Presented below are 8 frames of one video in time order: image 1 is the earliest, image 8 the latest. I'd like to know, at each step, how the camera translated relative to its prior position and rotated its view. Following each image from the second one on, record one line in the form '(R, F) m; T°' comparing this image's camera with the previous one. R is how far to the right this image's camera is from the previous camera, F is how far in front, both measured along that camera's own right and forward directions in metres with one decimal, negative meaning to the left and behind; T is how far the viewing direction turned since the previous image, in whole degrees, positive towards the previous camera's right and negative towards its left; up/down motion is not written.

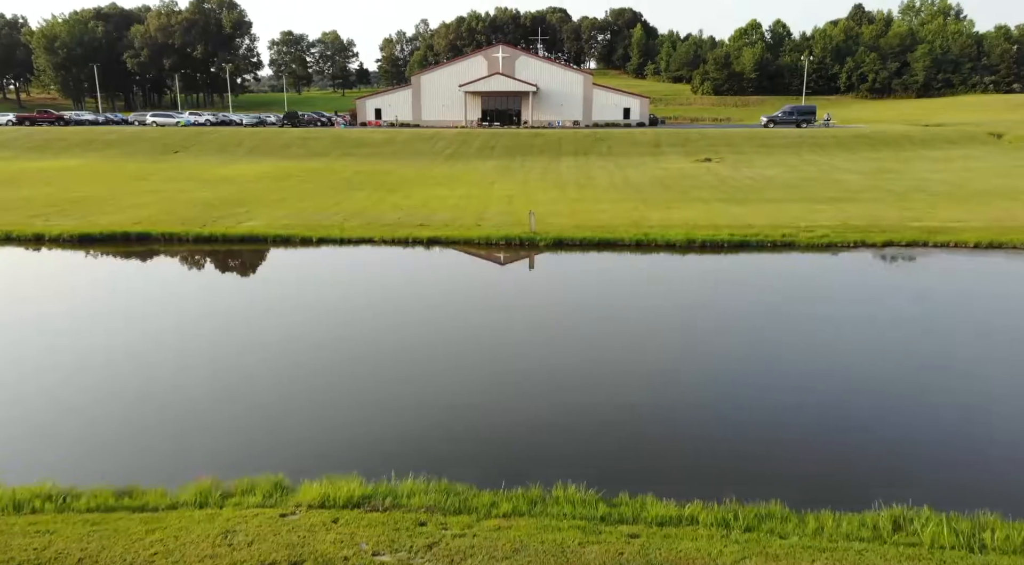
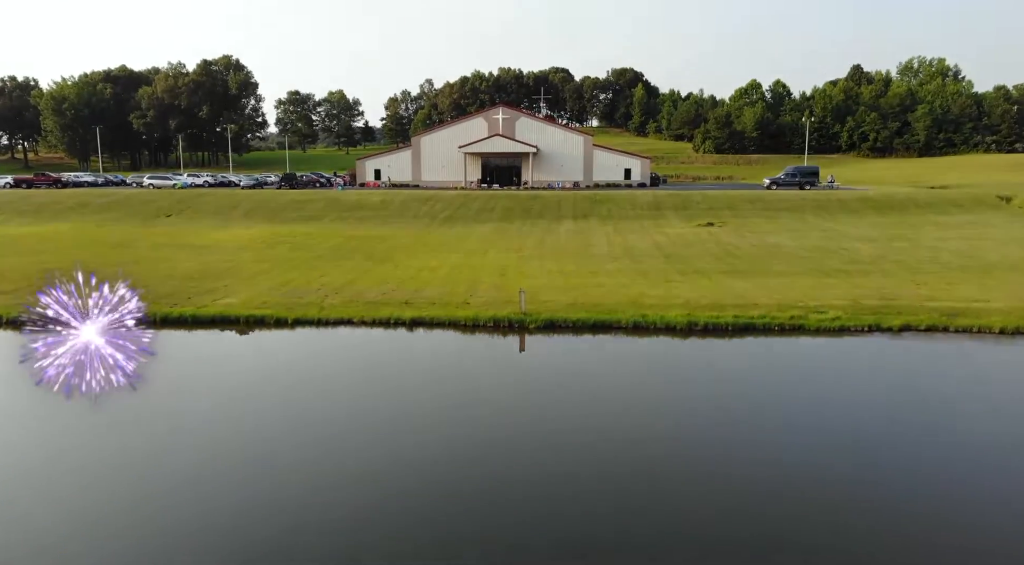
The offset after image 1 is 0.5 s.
(+0.3, +1.1) m; 0°
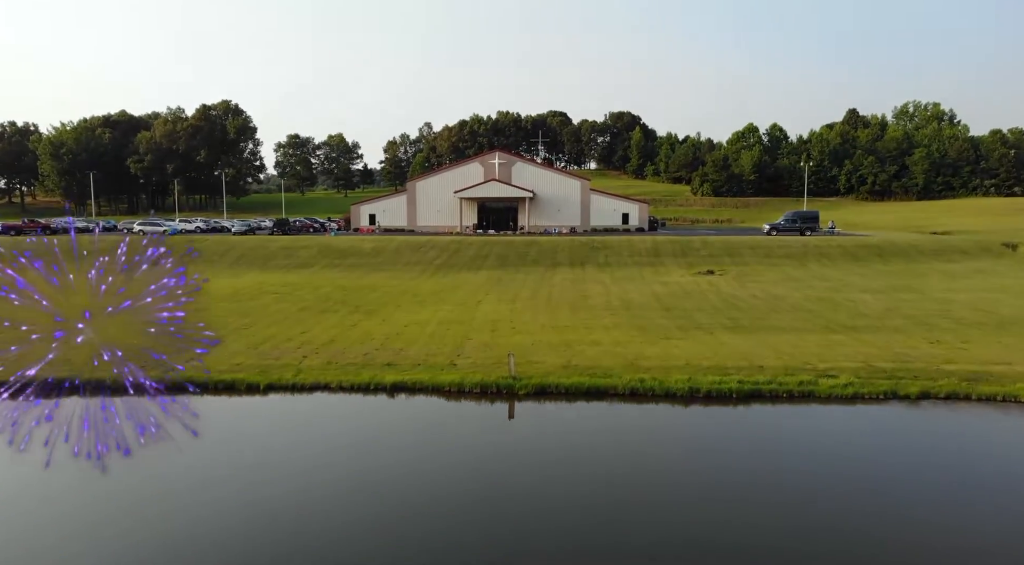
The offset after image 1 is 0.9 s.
(+0.2, +1.0) m; 0°
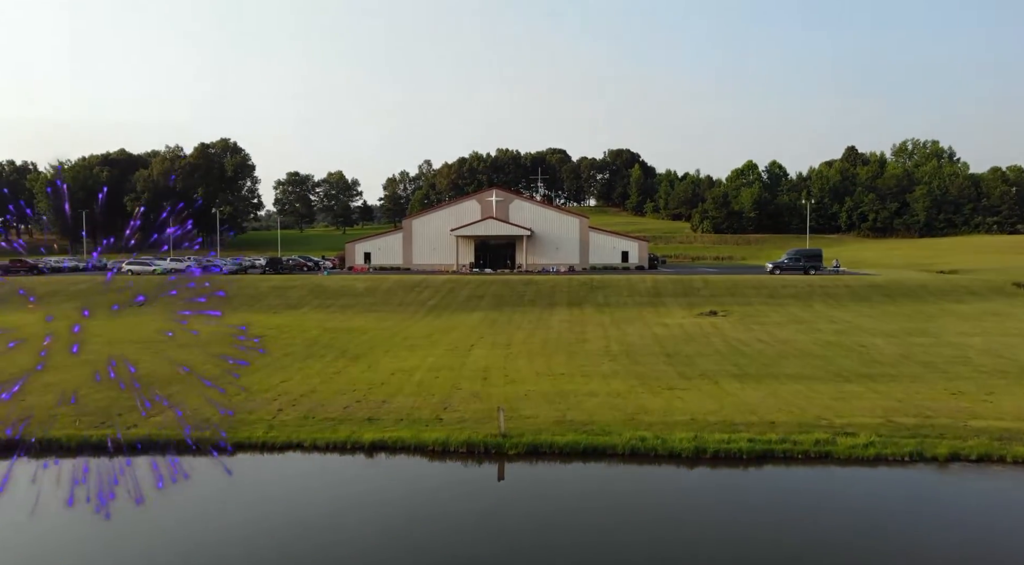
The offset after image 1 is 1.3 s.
(+0.2, +1.1) m; 0°
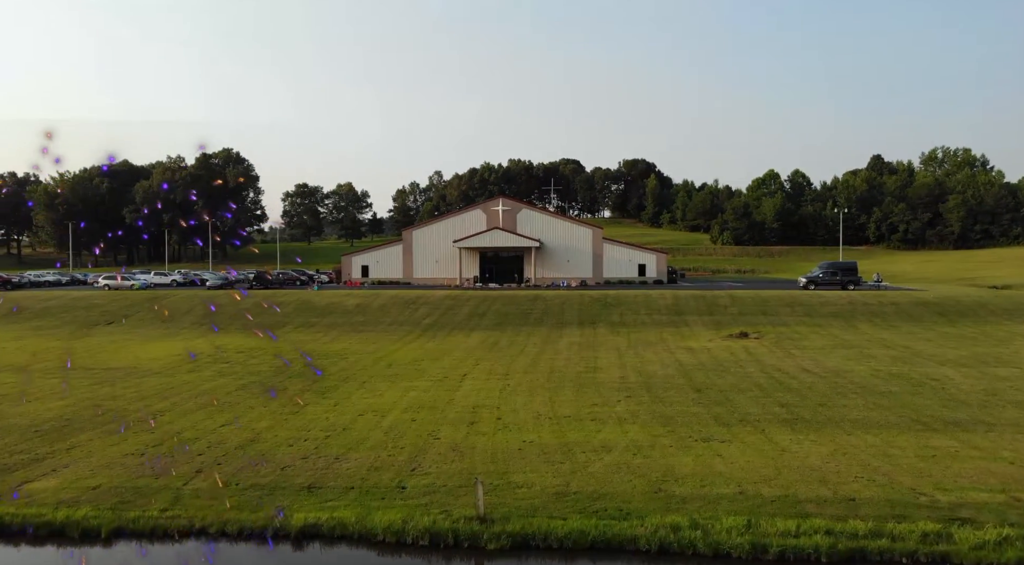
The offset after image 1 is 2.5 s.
(+0.4, +3.9) m; -1°
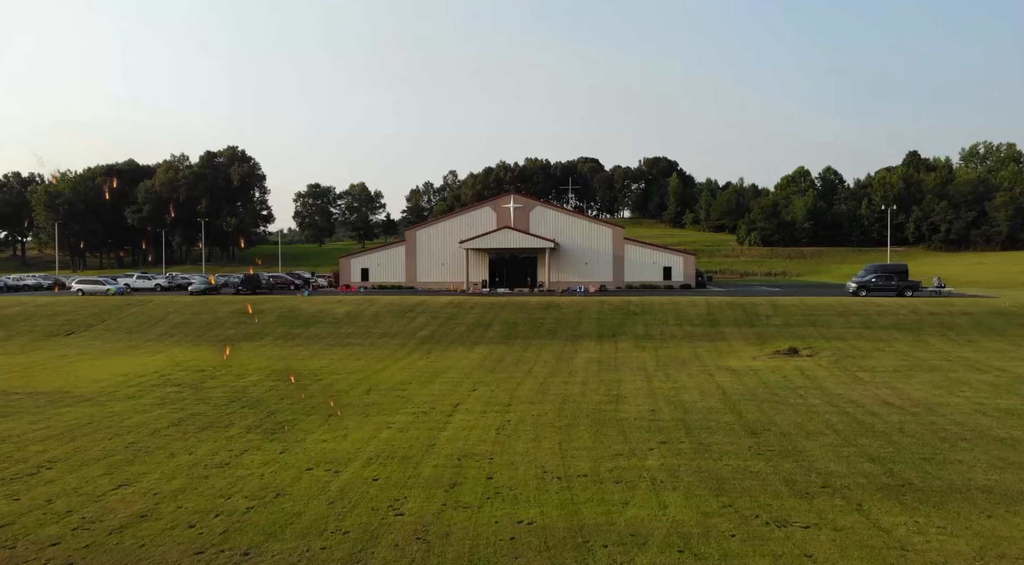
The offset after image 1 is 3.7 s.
(+0.4, +4.3) m; -1°
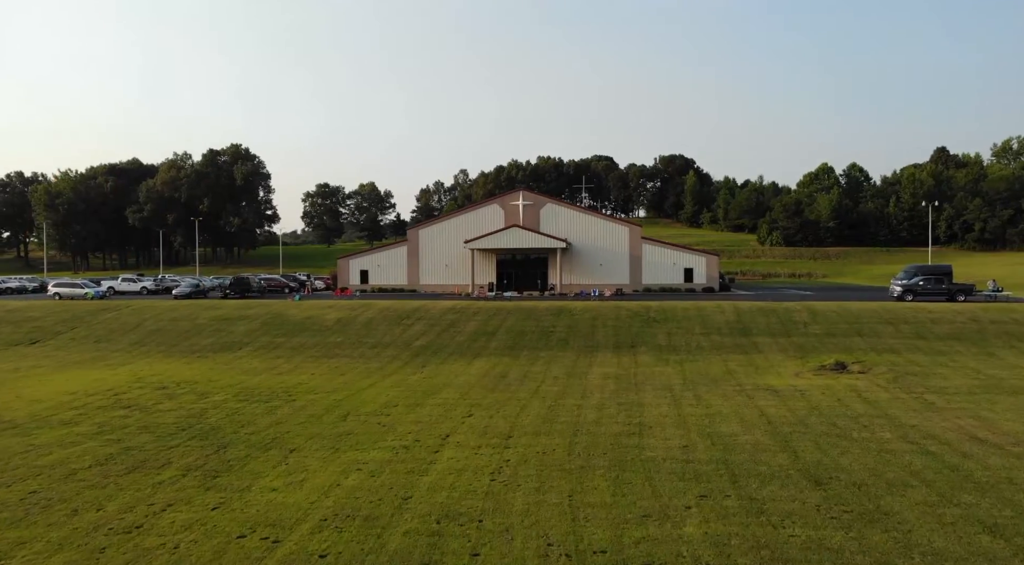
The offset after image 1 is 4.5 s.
(+0.2, +3.1) m; -1°
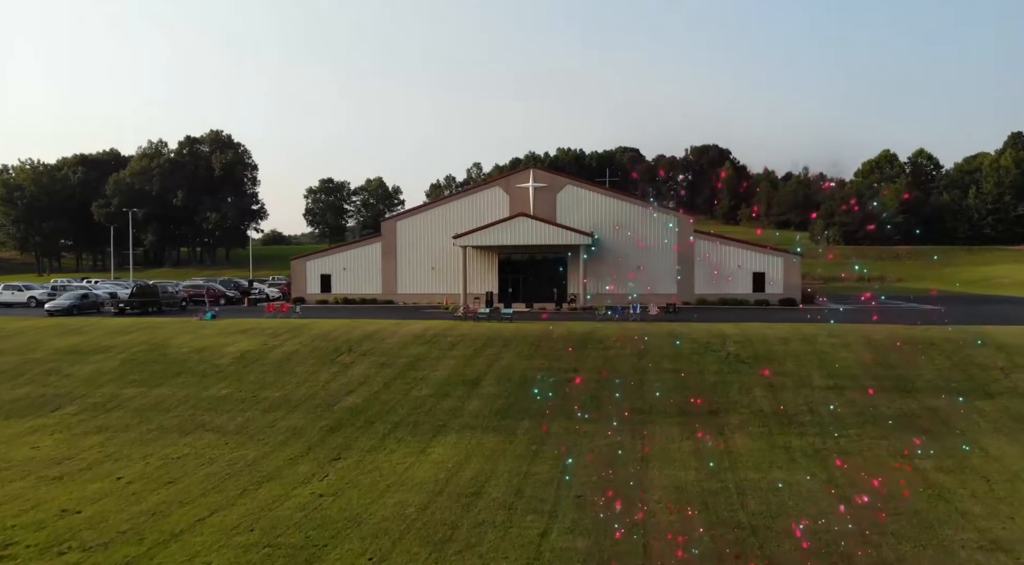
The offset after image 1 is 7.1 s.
(+0.5, +10.9) m; -1°
